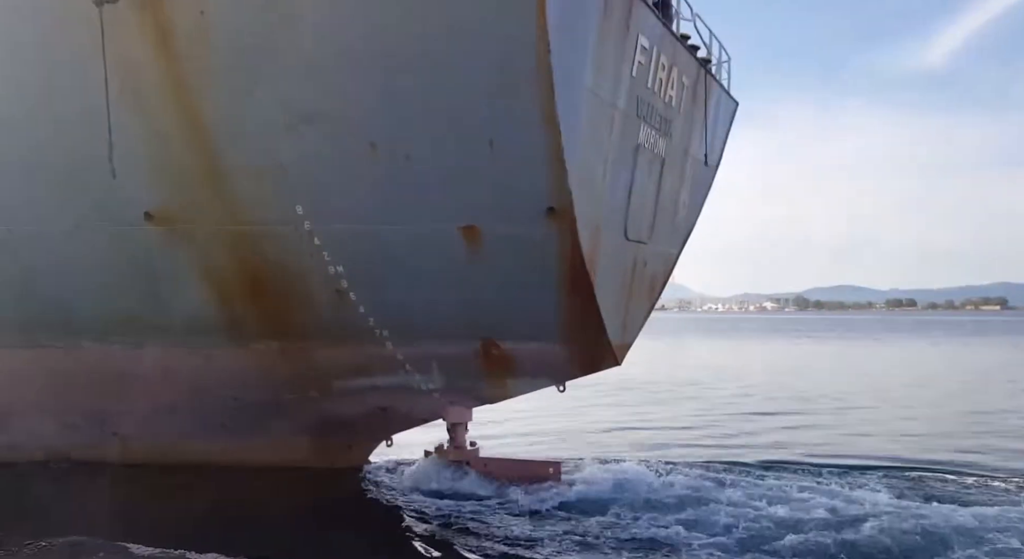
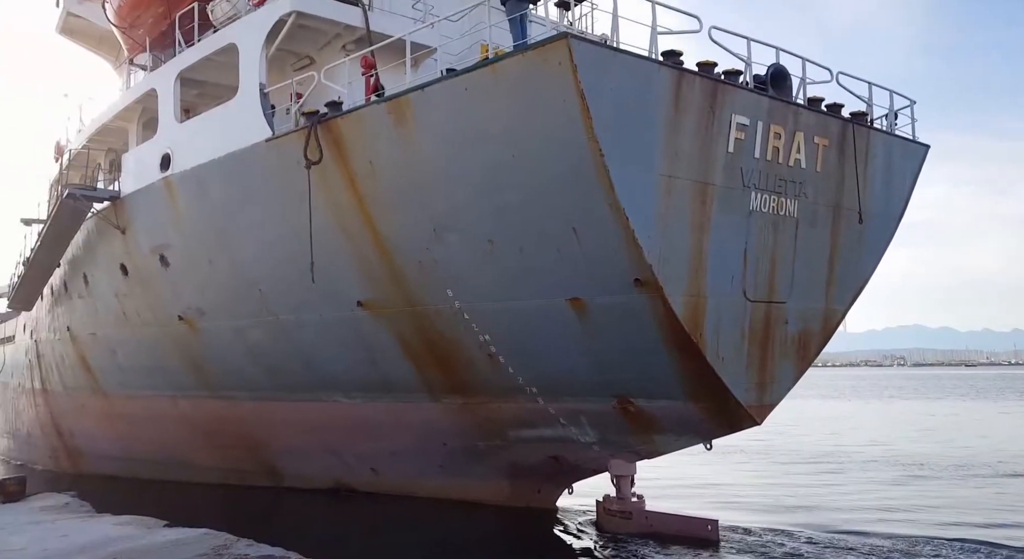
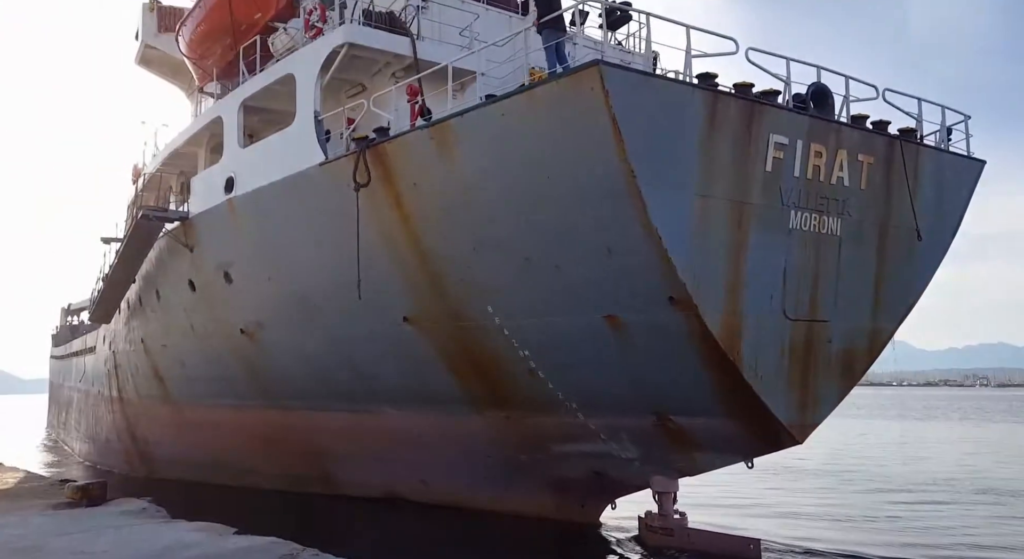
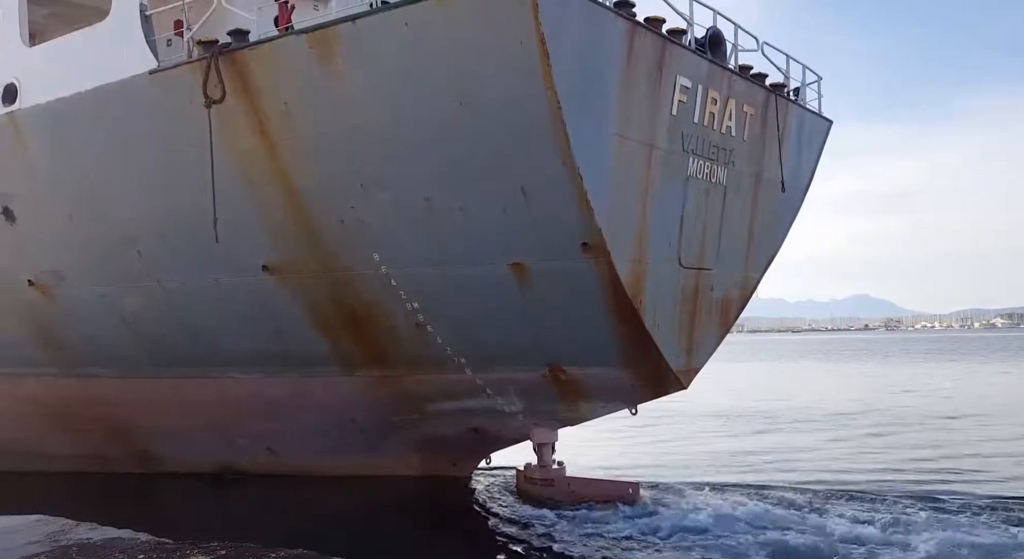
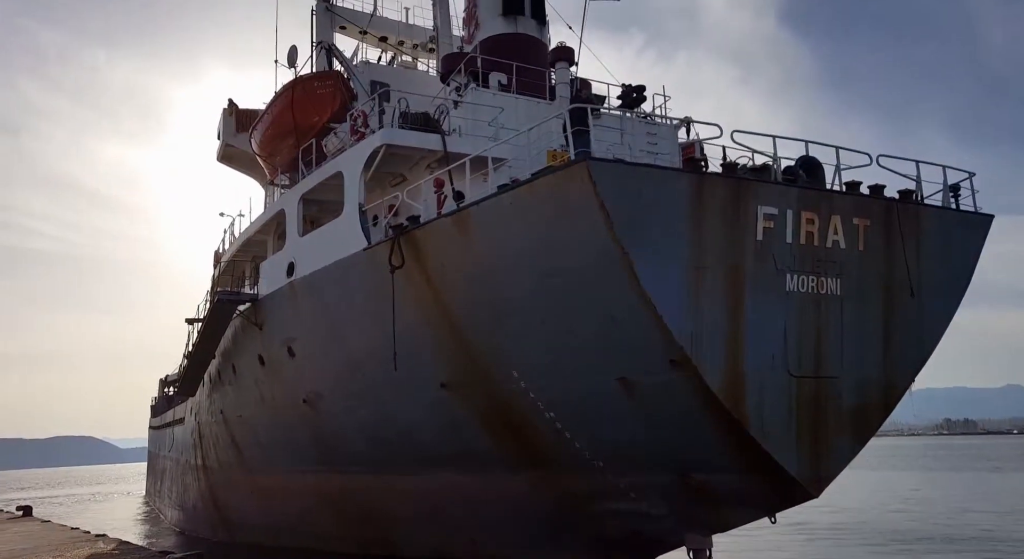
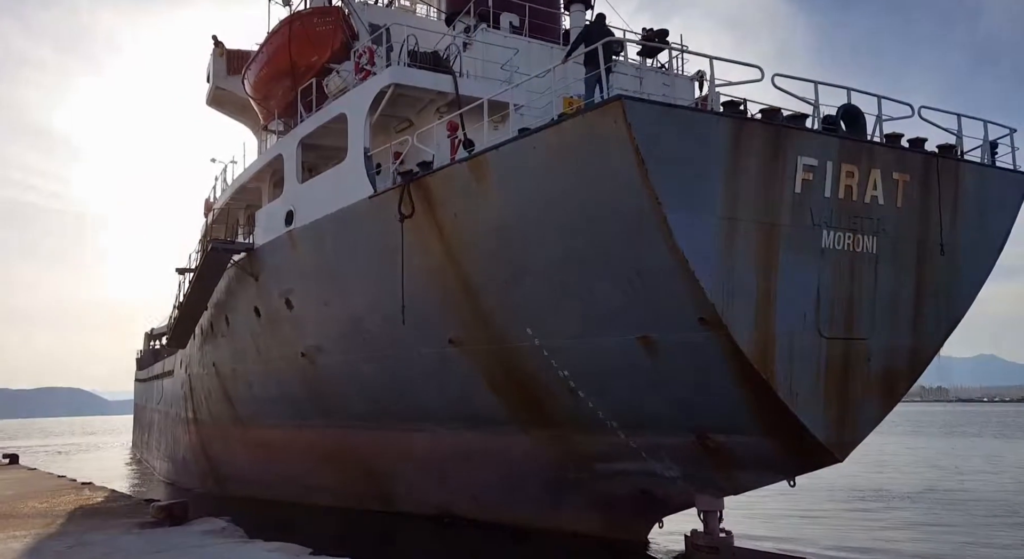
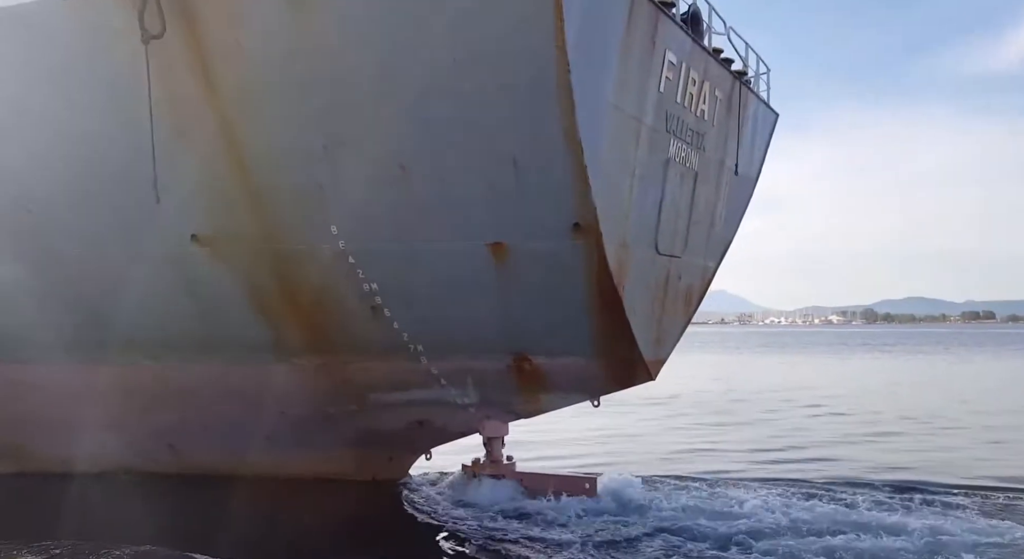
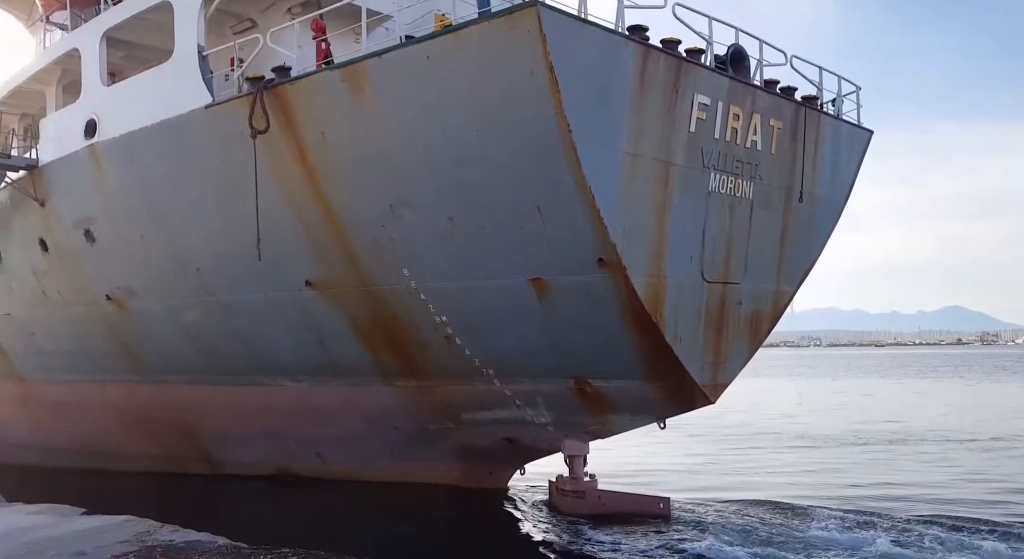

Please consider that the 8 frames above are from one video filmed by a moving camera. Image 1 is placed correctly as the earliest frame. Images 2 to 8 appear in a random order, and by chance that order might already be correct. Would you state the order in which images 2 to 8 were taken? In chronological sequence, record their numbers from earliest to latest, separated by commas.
7, 4, 8, 2, 3, 6, 5
